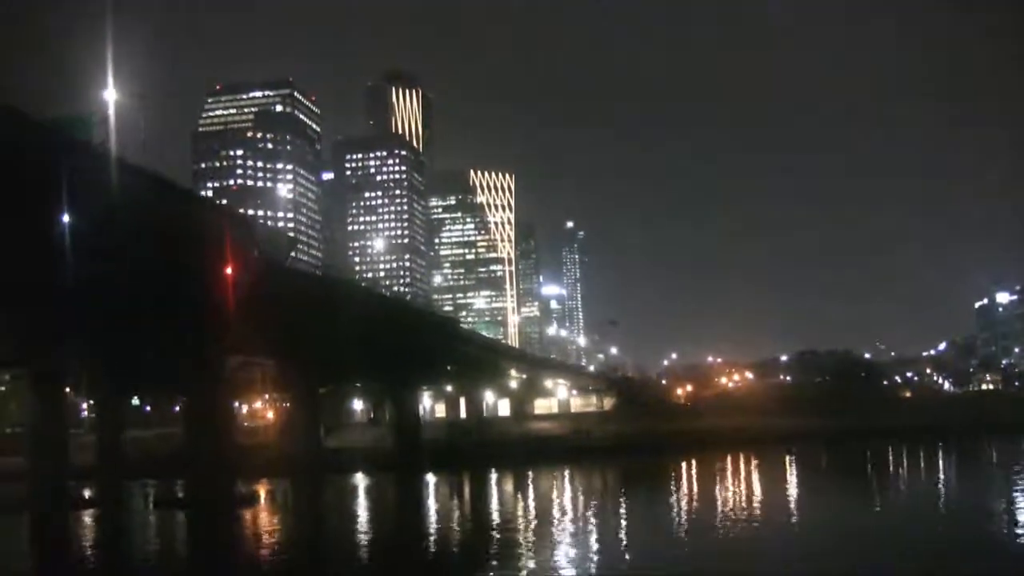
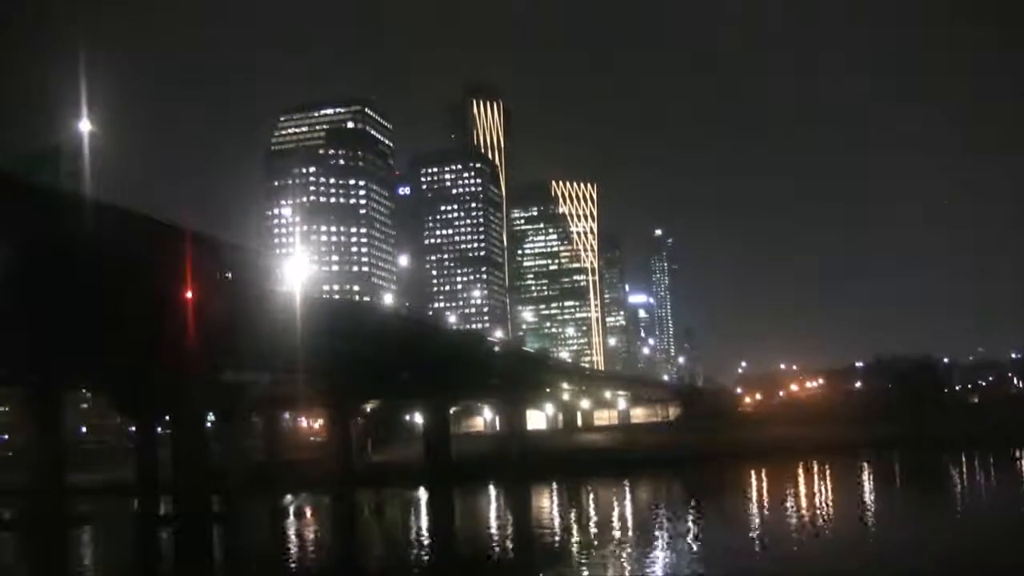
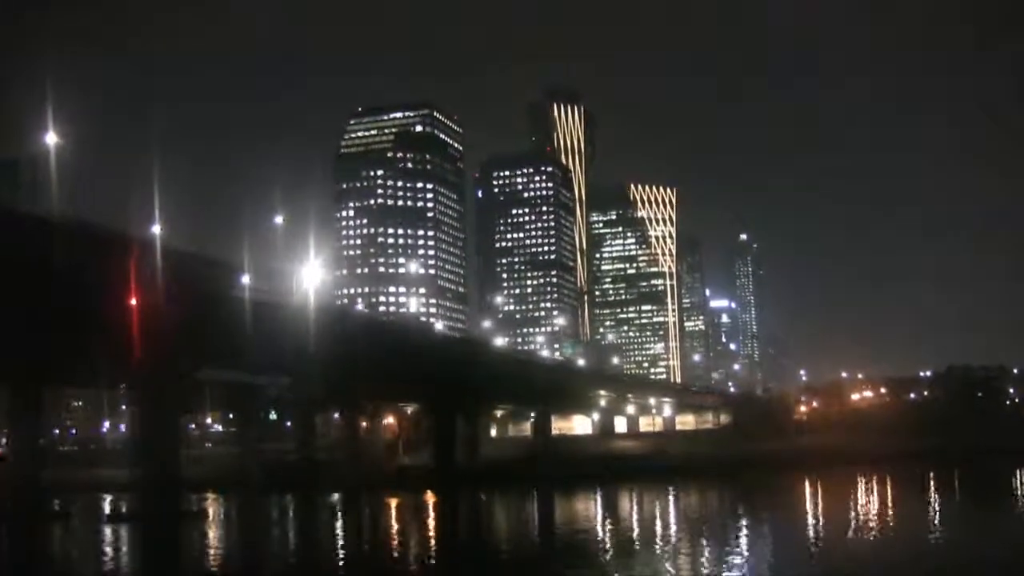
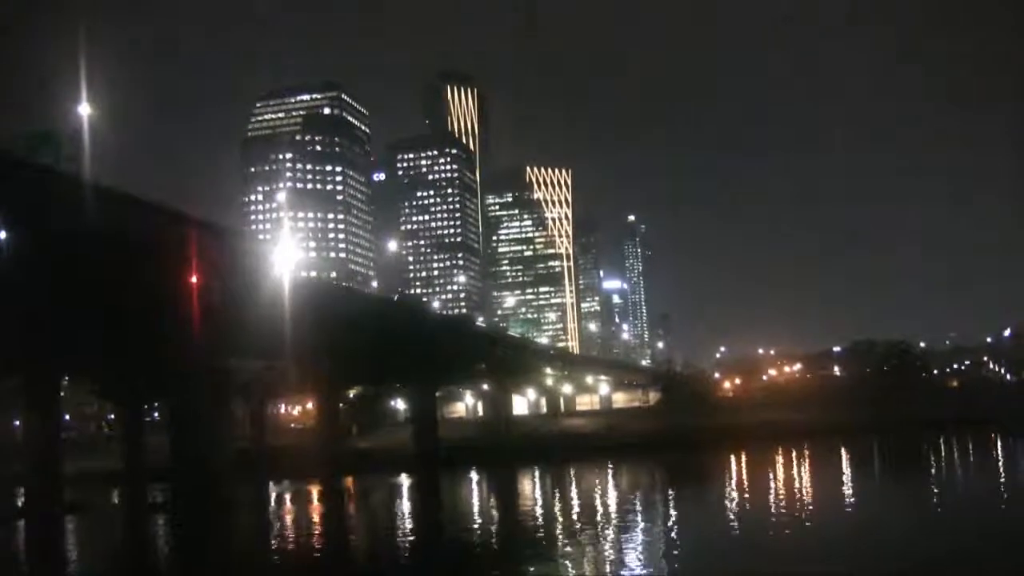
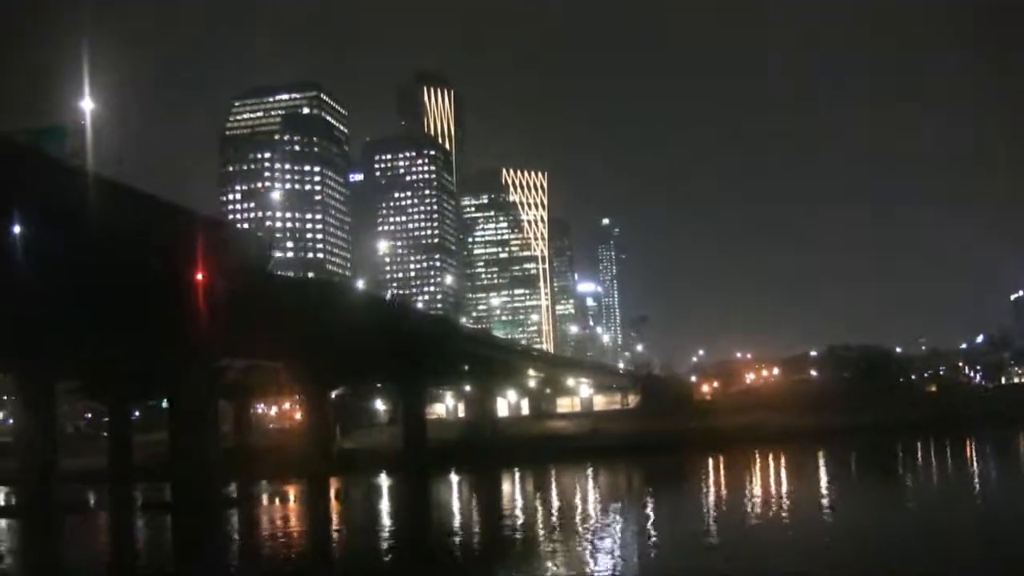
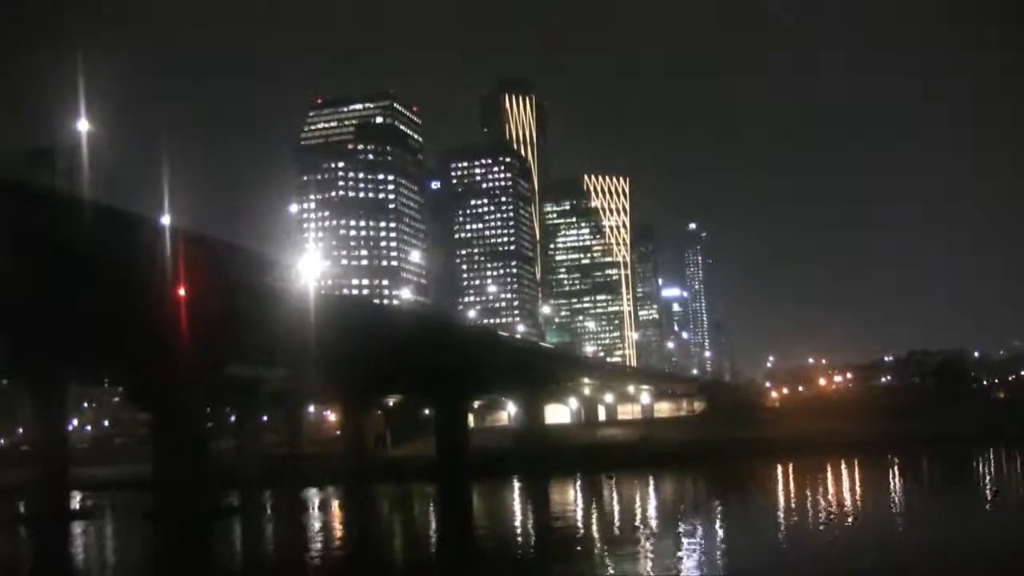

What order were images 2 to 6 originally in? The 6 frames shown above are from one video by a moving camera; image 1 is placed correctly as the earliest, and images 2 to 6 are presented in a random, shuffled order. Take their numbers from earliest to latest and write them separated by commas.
5, 4, 2, 6, 3
